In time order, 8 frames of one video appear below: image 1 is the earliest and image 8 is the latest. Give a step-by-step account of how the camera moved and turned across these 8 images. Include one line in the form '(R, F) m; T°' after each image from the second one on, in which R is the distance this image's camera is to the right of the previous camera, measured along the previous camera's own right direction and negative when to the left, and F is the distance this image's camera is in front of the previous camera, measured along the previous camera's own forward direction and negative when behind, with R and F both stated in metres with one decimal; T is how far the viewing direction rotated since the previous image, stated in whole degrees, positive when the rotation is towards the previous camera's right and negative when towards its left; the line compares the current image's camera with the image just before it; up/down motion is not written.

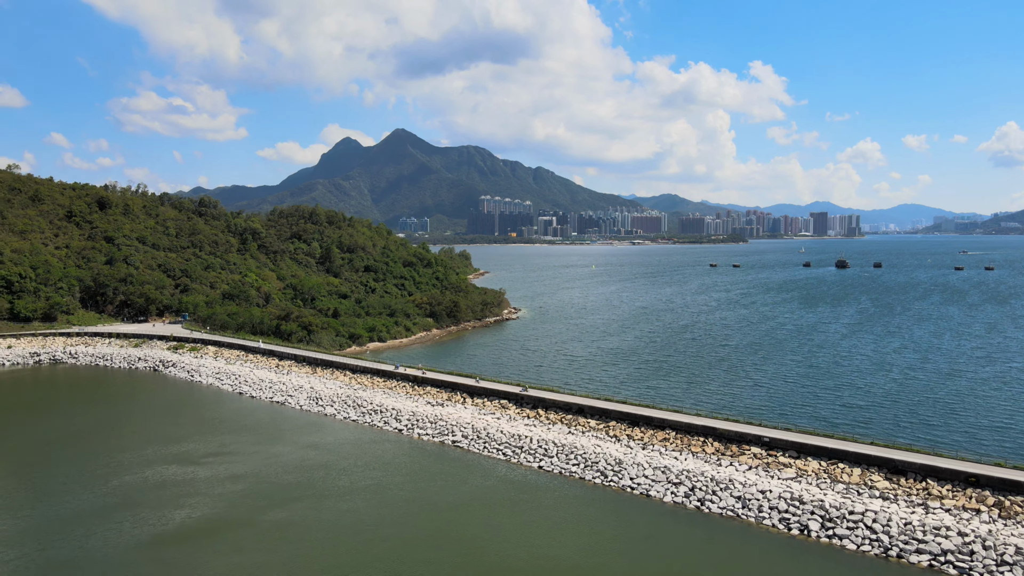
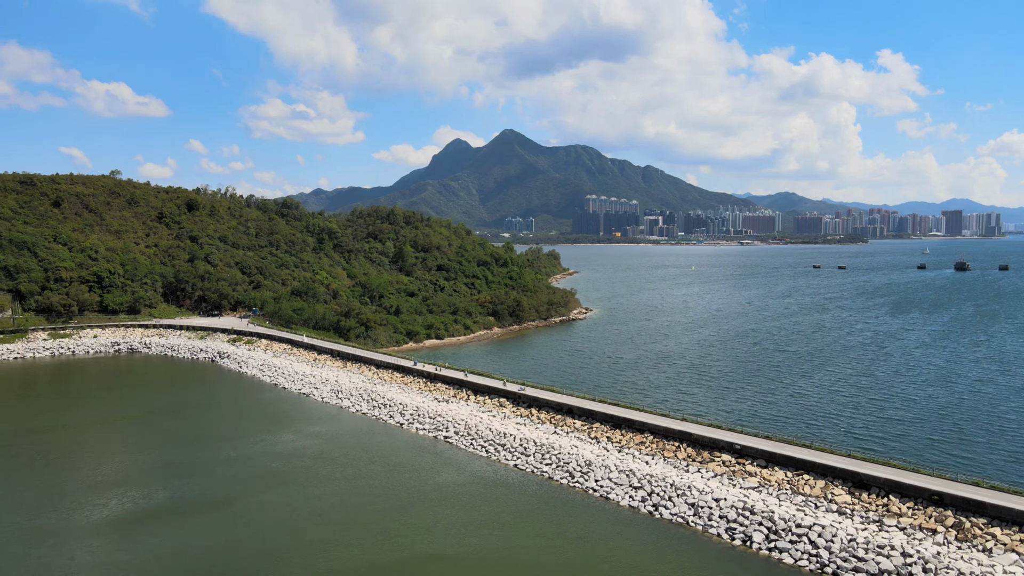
(+3.9, -0.1) m; -8°
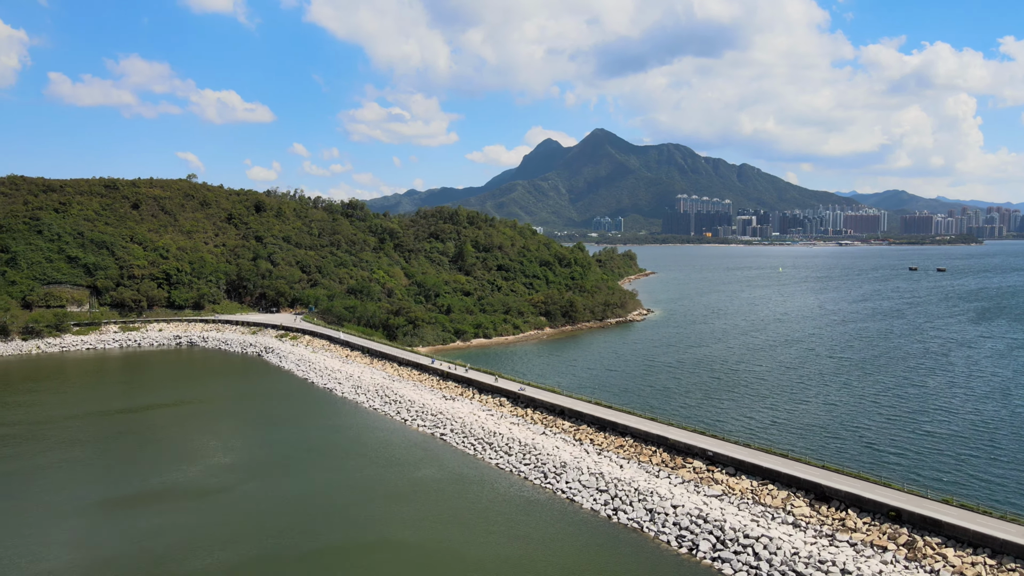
(+3.3, 0.0) m; -7°
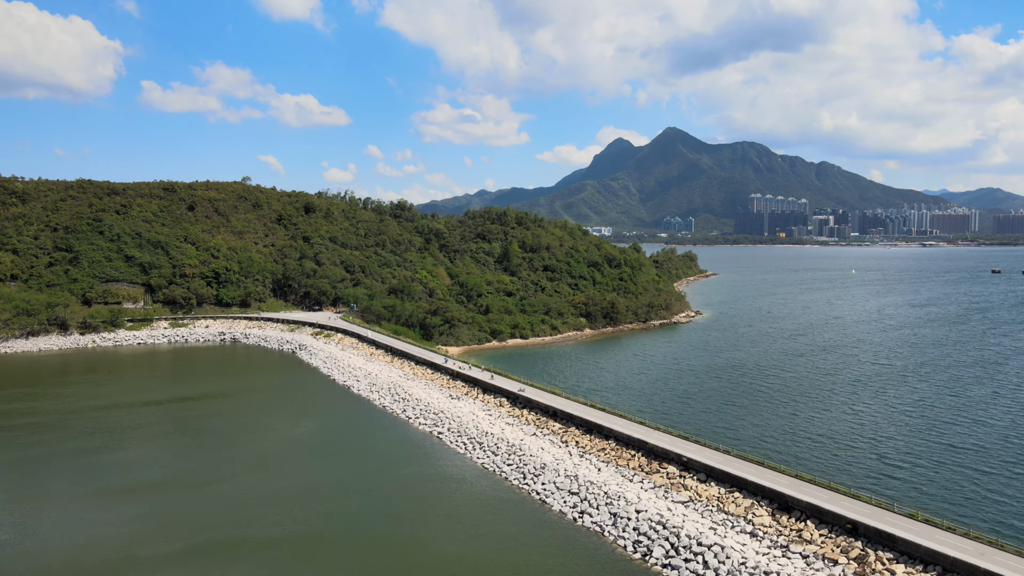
(+2.6, 0.0) m; -5°
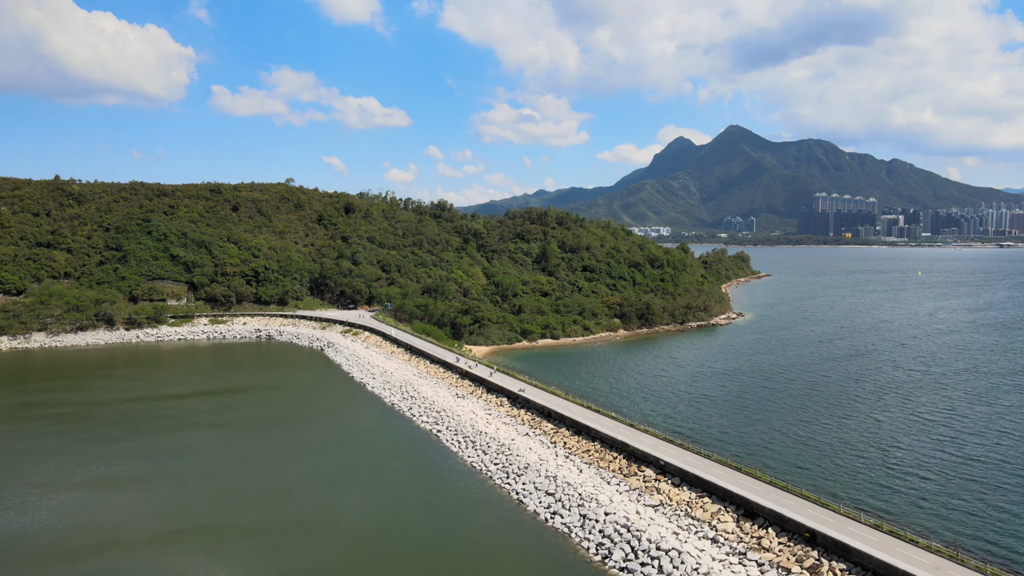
(+2.2, -0.1) m; -4°
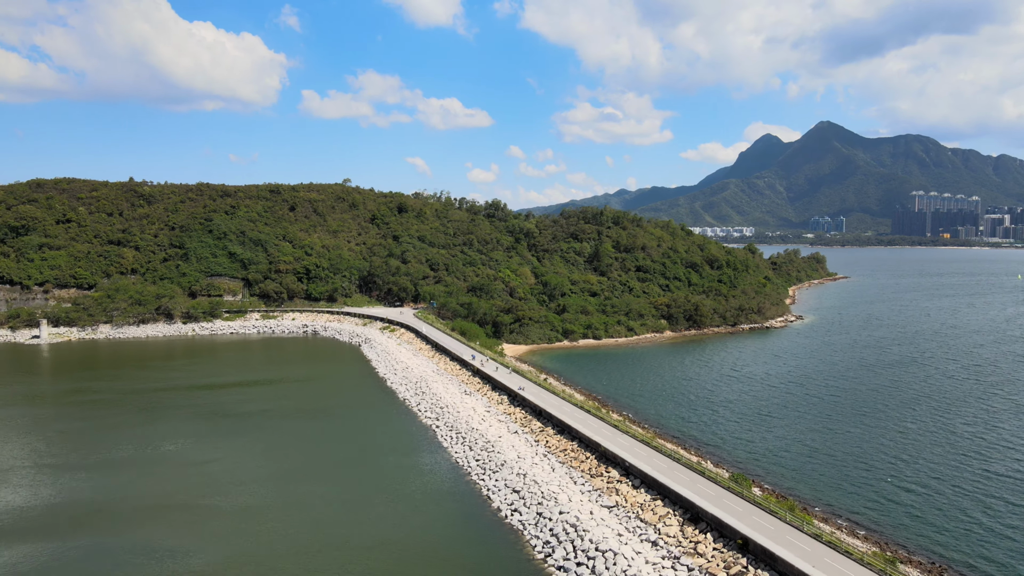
(+3.0, 0.0) m; -6°
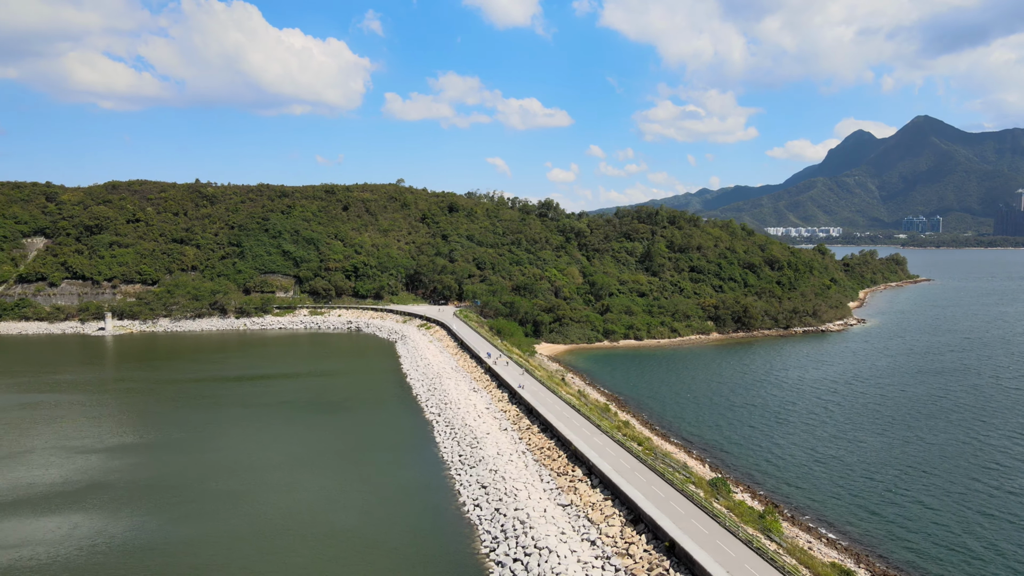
(+2.9, 0.0) m; -6°
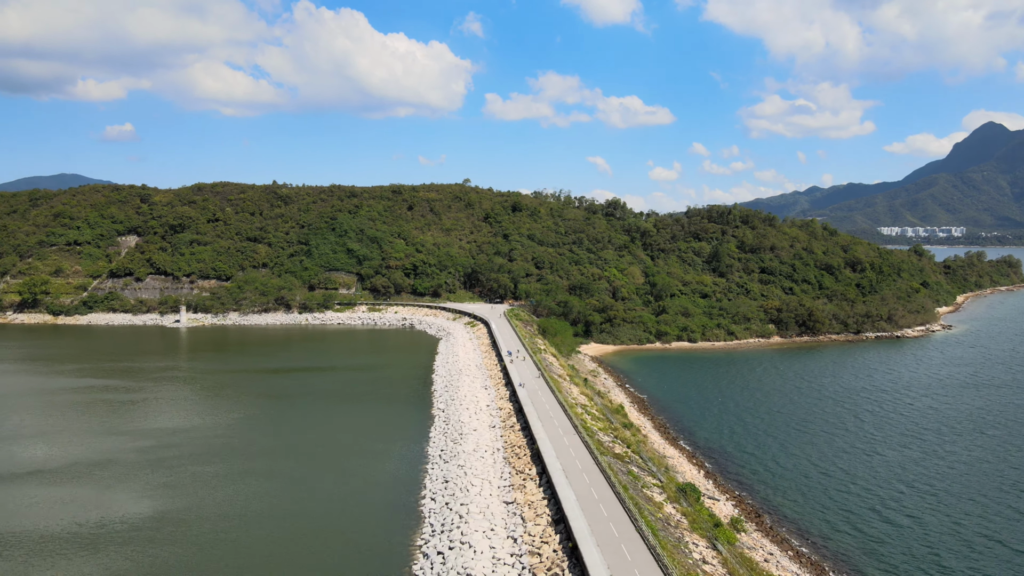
(+3.7, 0.0) m; -8°
